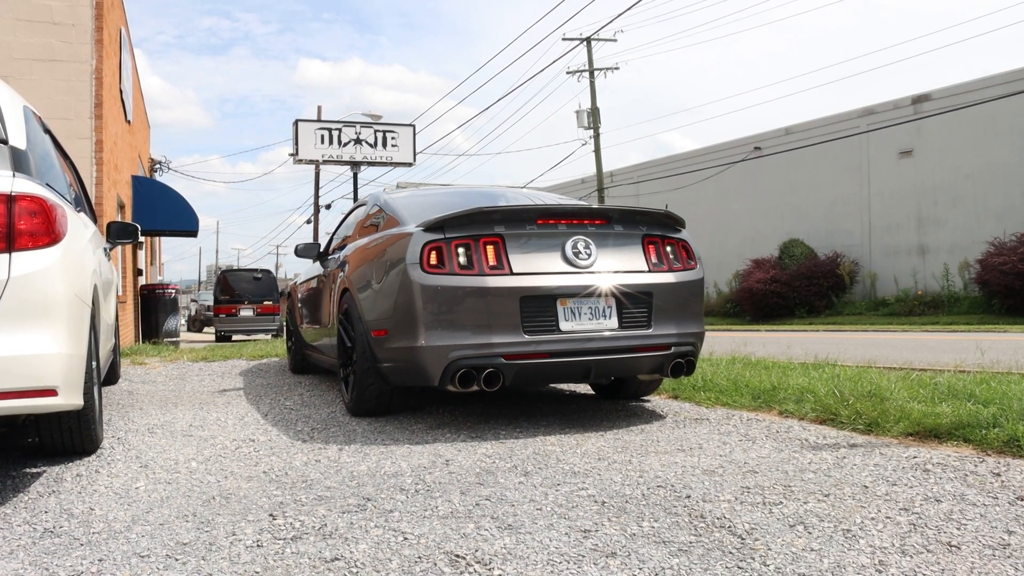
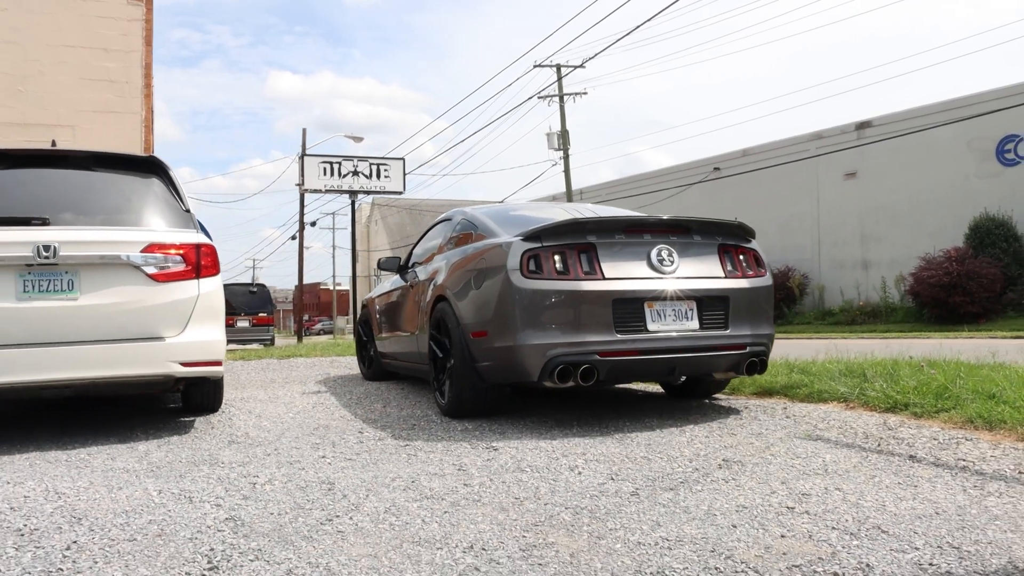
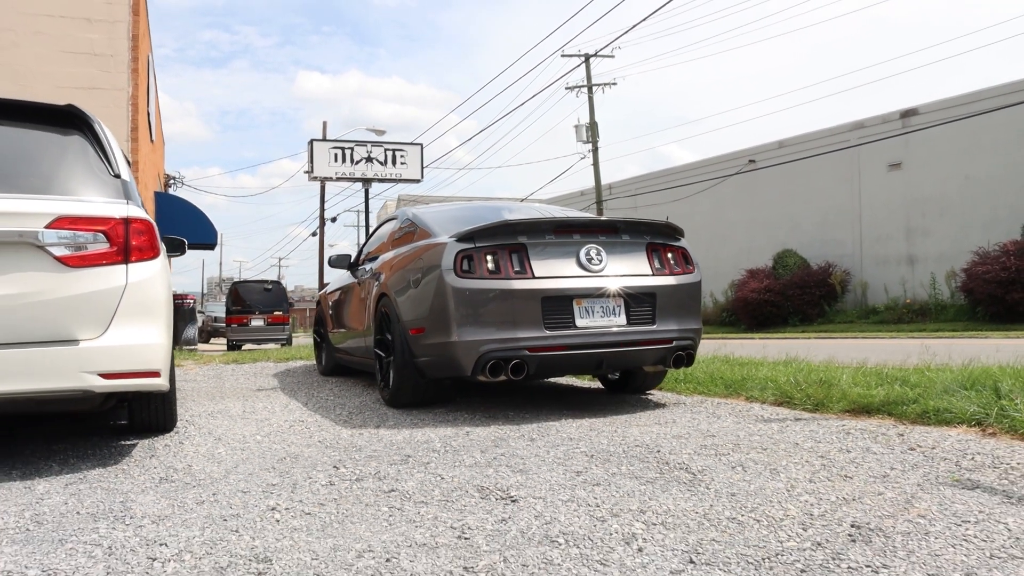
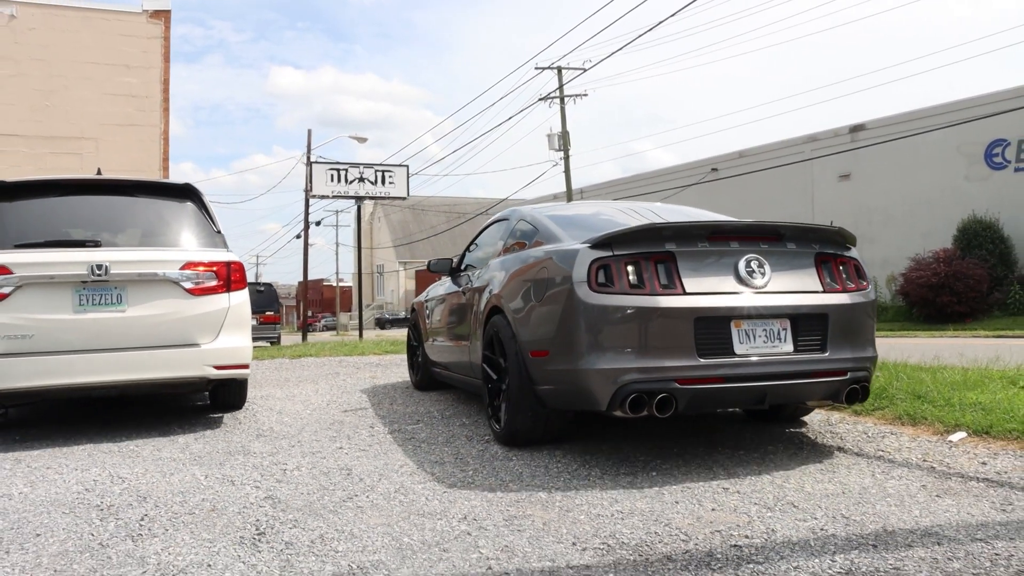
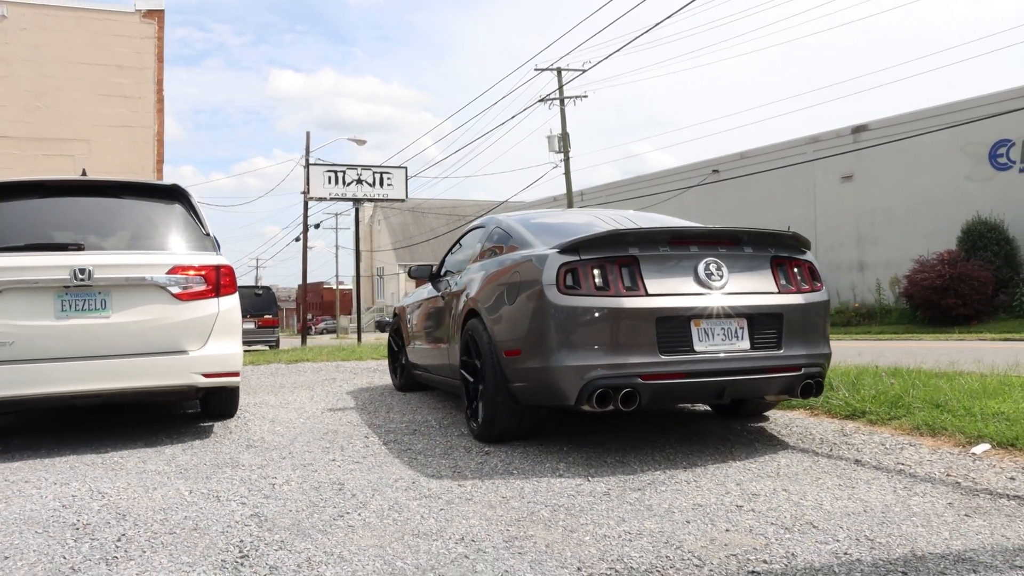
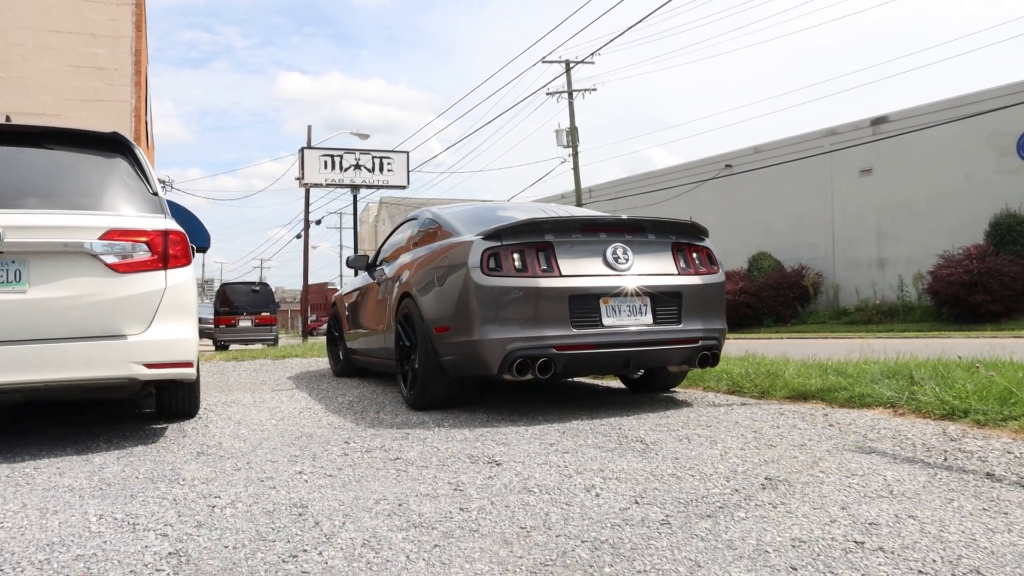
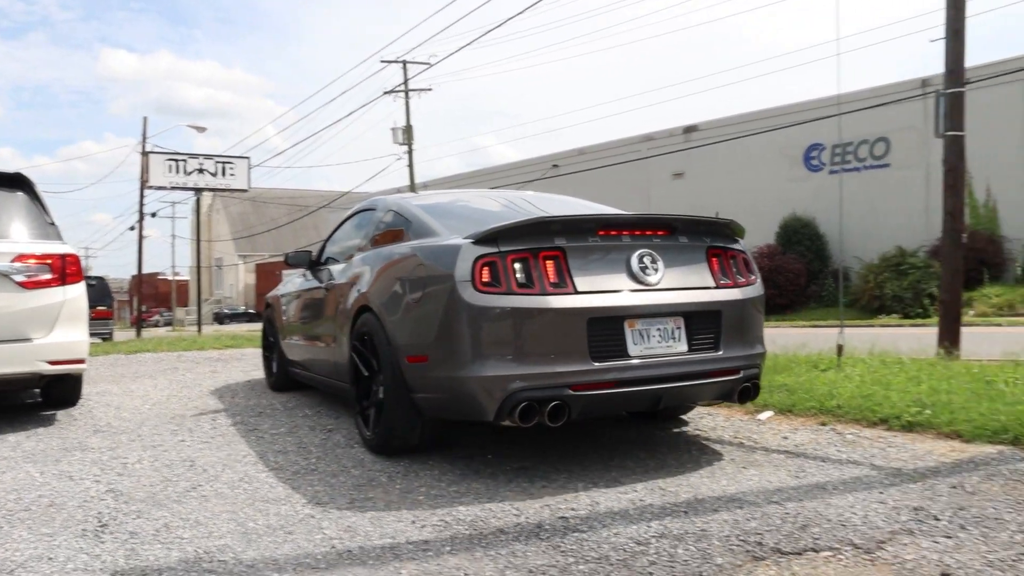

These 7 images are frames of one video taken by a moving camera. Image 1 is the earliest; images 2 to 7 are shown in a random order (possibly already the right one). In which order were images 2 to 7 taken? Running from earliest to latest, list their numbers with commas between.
3, 6, 2, 5, 4, 7
